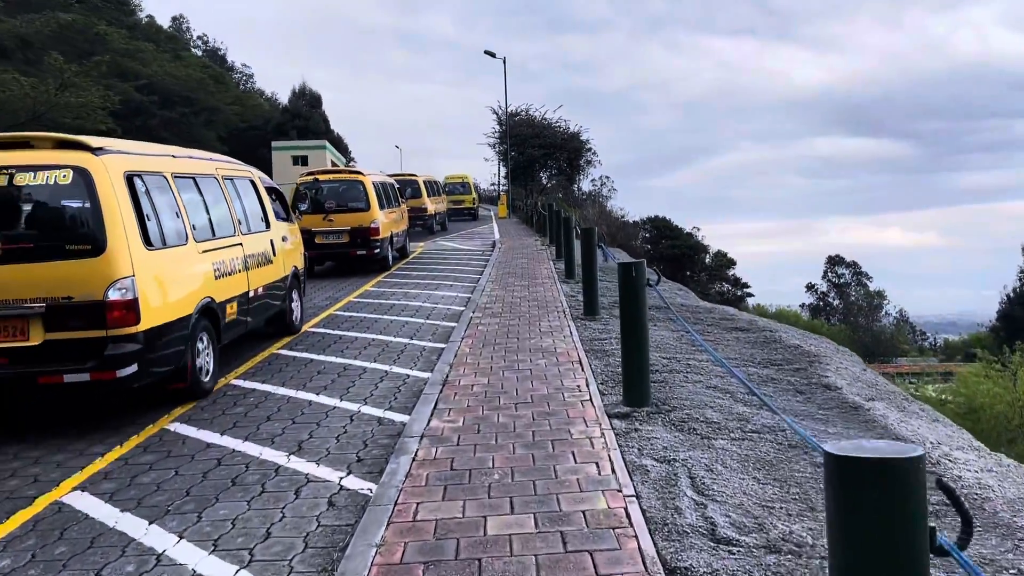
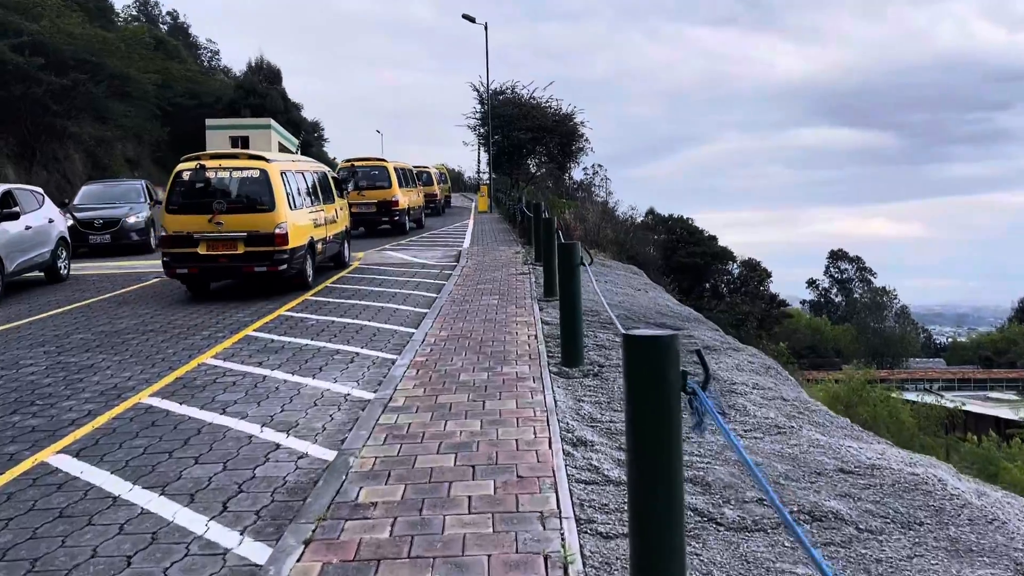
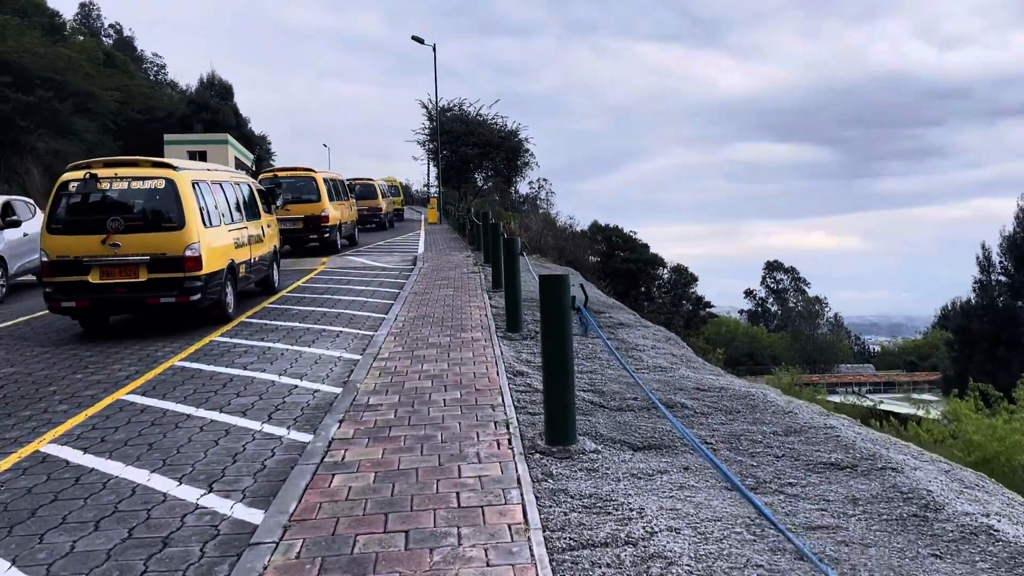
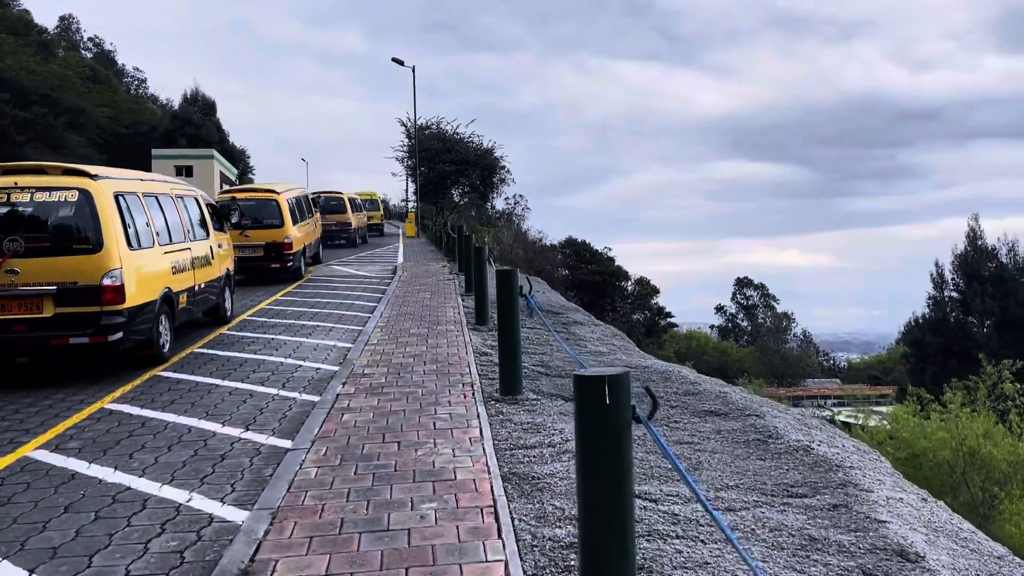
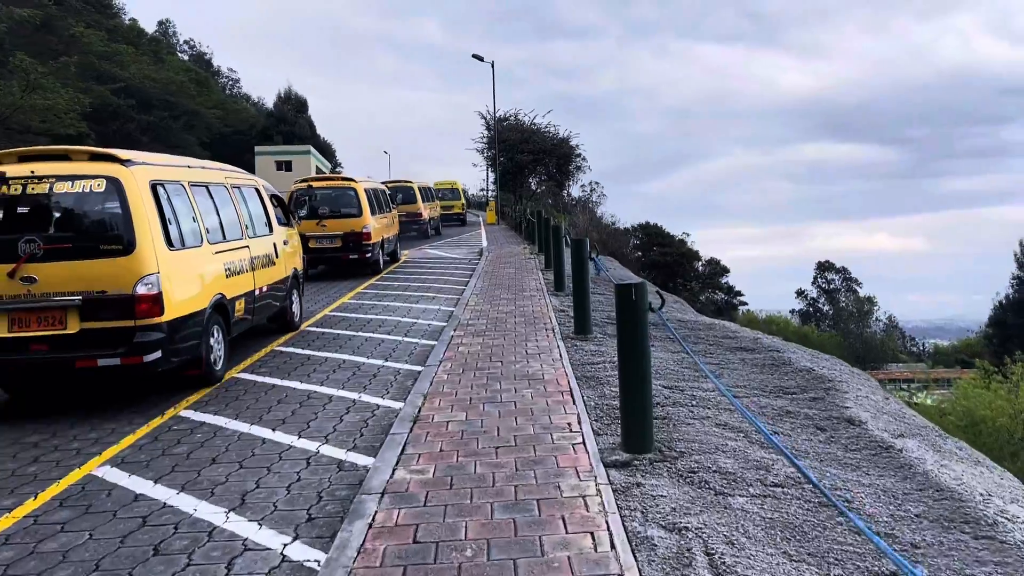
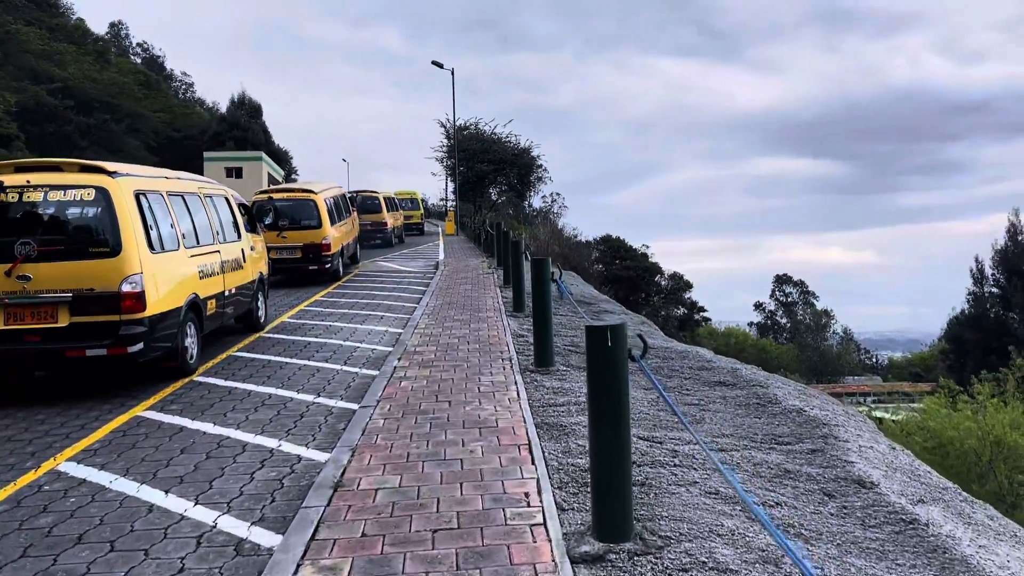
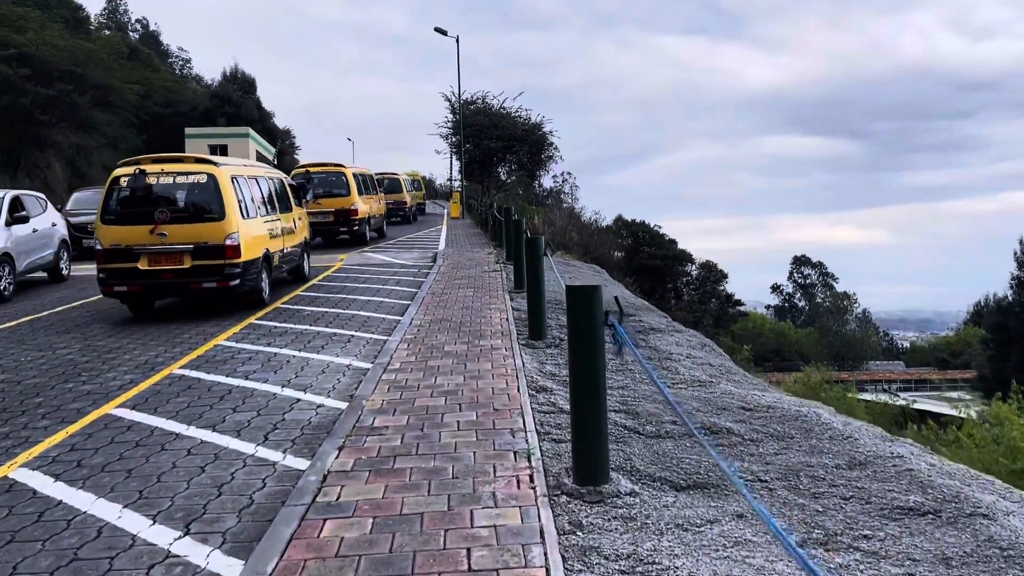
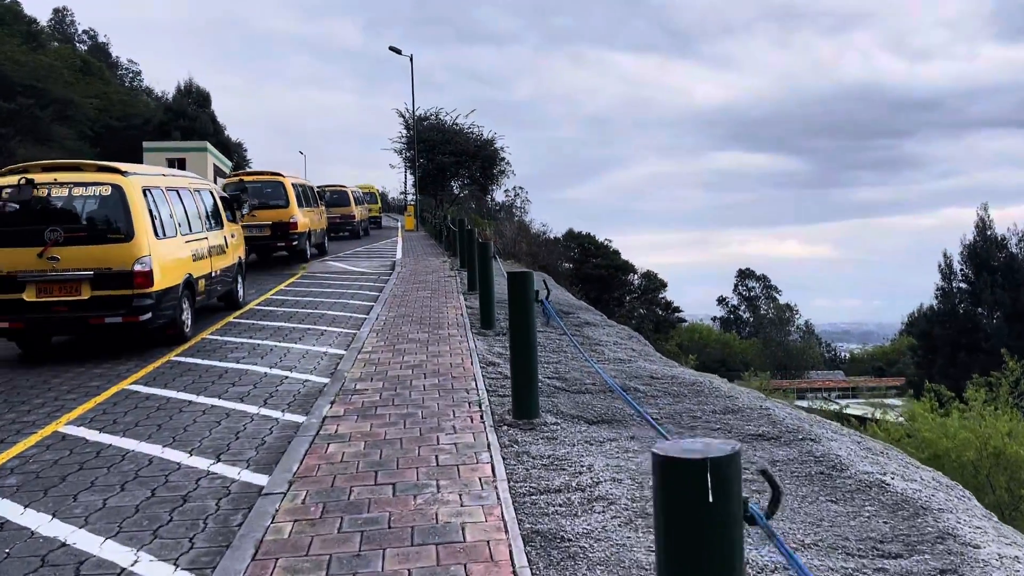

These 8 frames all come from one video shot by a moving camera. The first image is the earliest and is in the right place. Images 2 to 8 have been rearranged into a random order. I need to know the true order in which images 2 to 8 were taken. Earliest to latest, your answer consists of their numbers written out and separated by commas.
5, 6, 4, 8, 3, 7, 2
